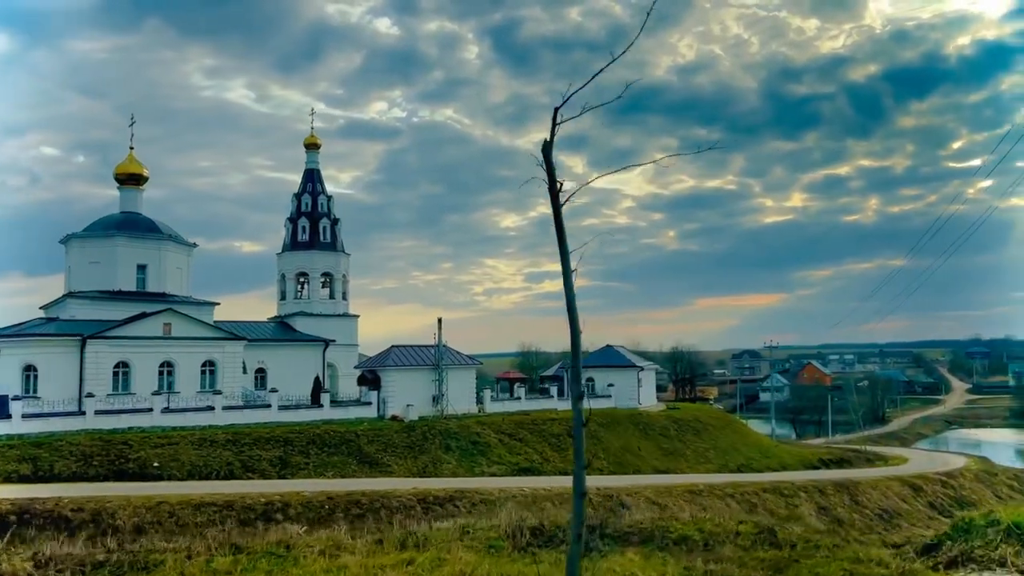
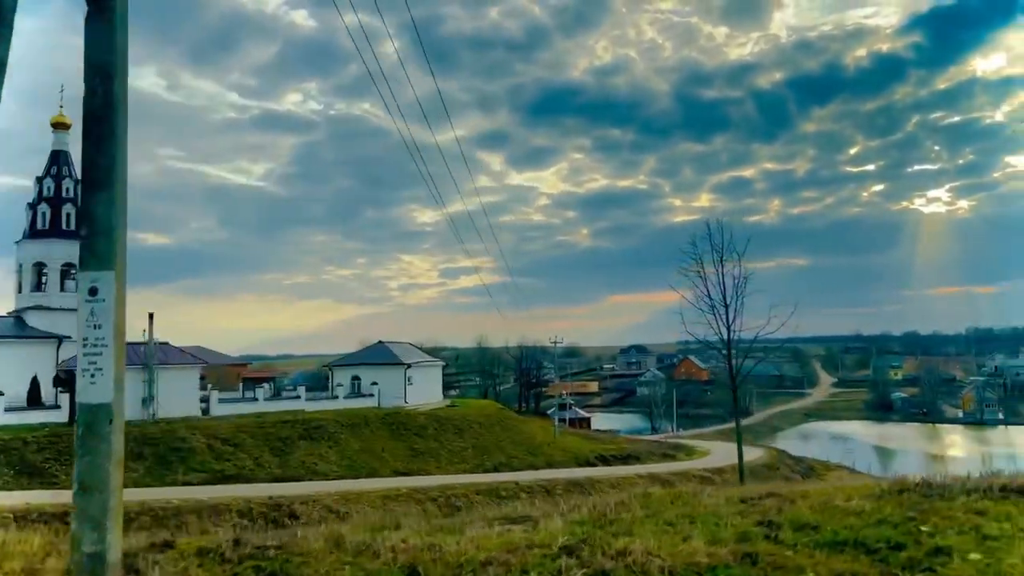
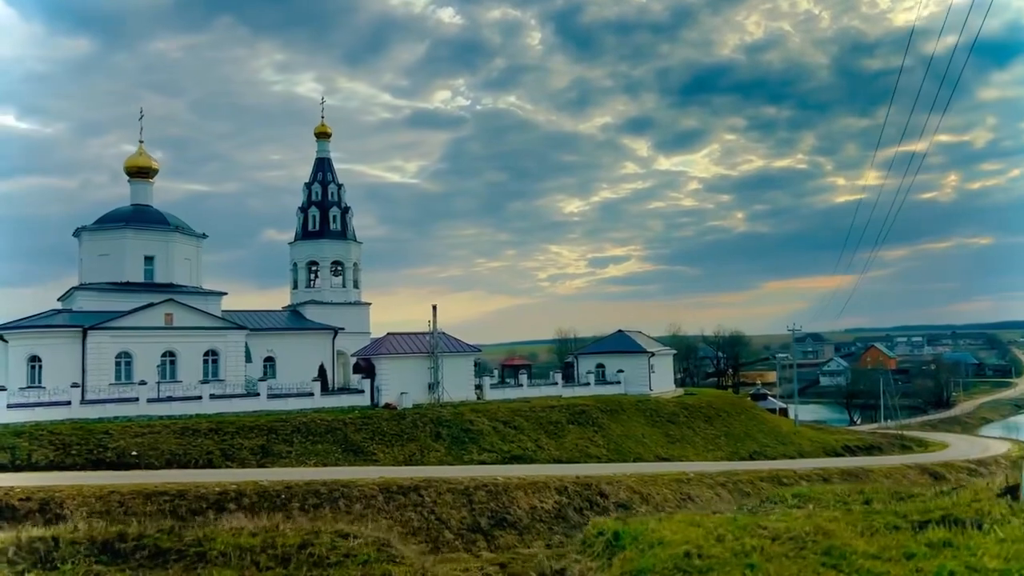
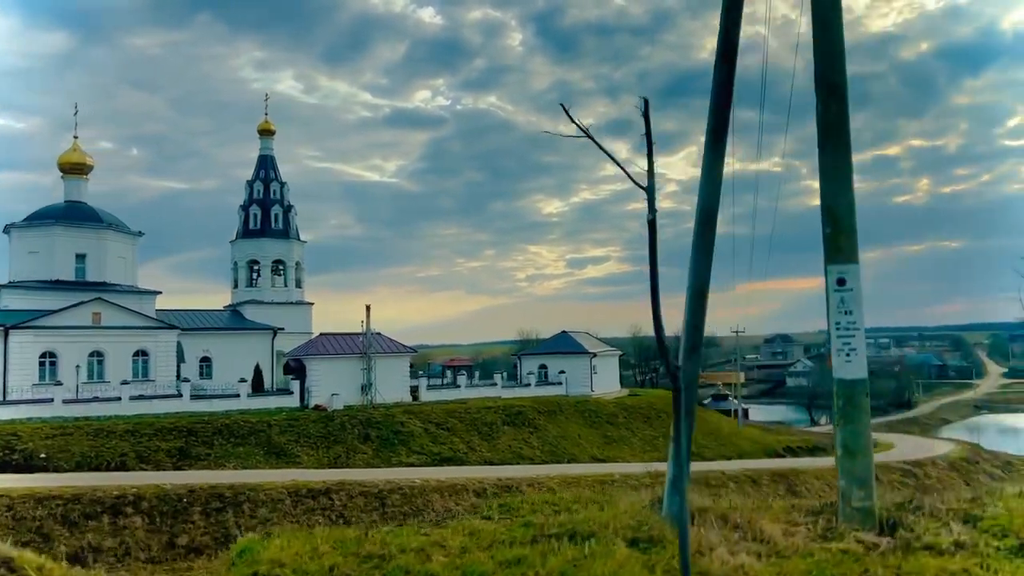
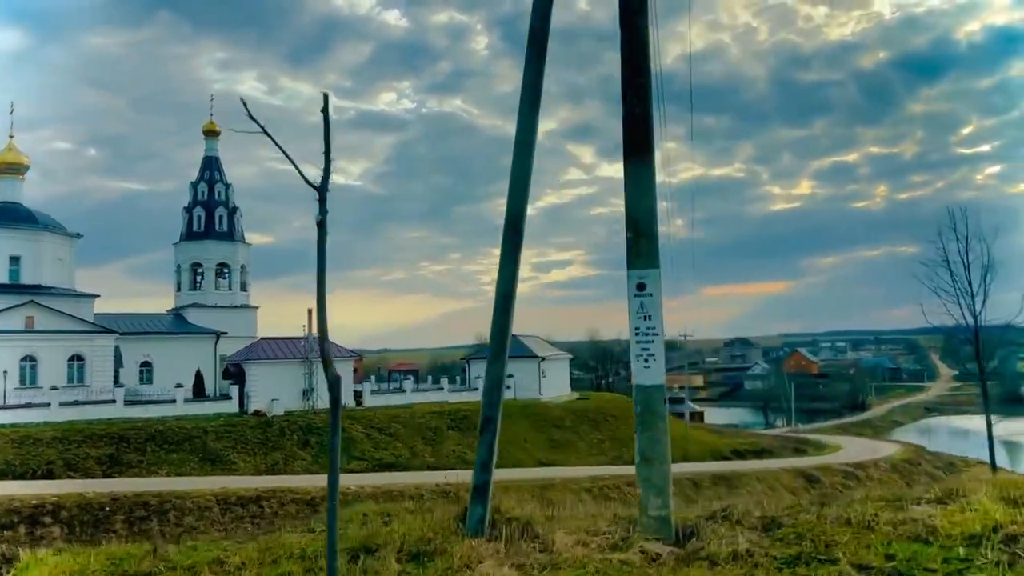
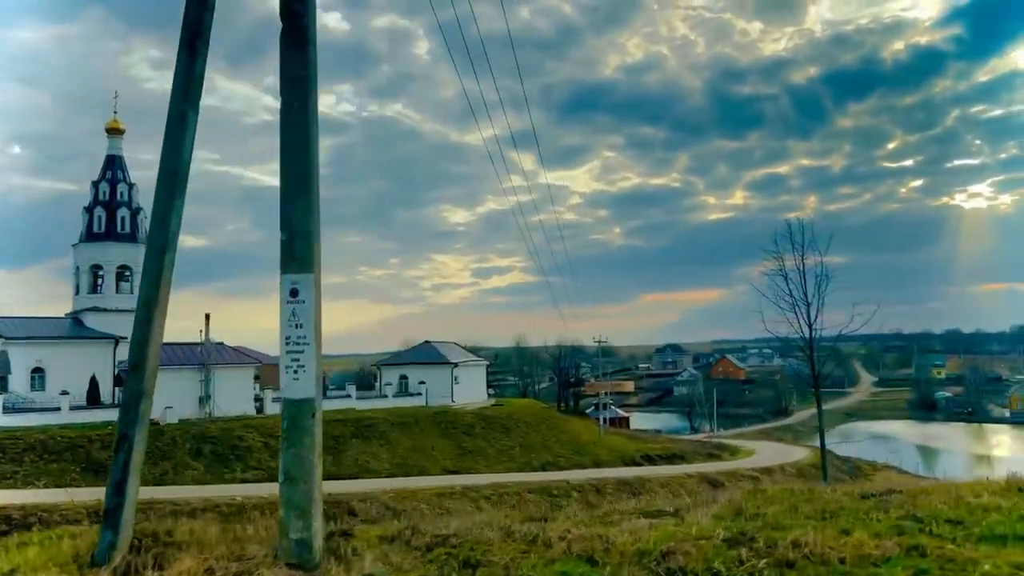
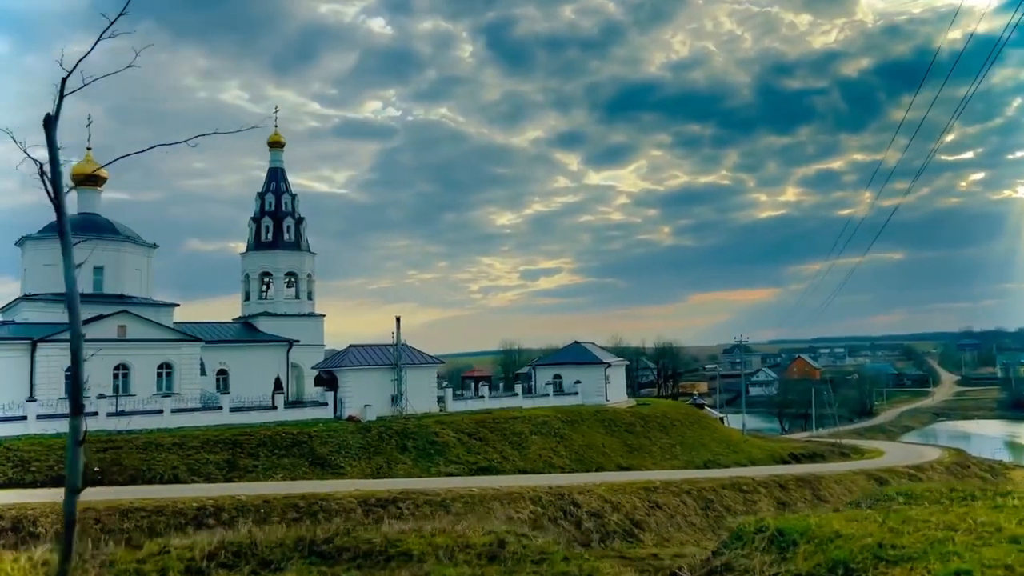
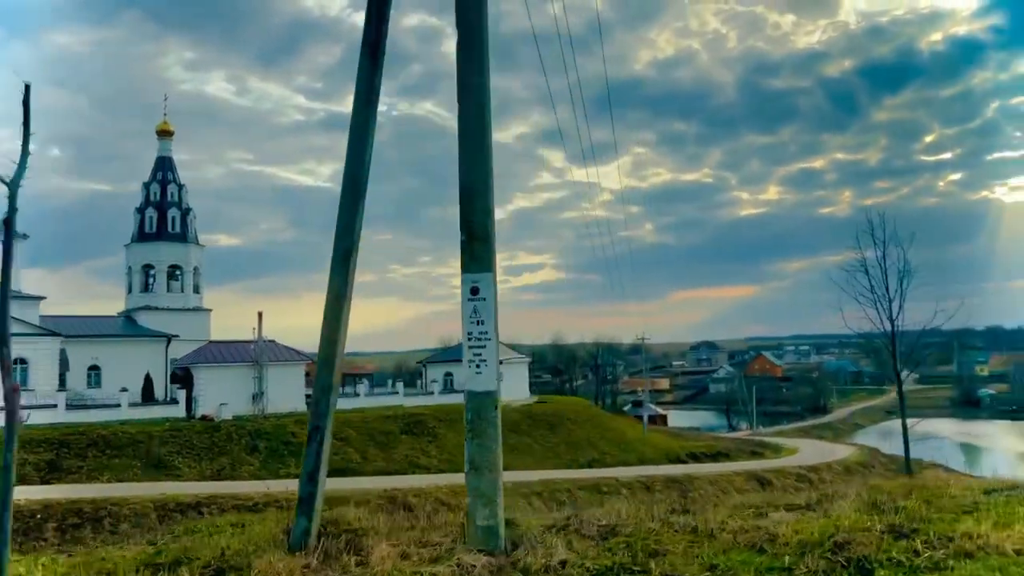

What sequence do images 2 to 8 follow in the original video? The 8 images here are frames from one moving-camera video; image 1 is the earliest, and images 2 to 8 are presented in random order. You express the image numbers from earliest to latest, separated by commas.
7, 3, 4, 5, 8, 6, 2
